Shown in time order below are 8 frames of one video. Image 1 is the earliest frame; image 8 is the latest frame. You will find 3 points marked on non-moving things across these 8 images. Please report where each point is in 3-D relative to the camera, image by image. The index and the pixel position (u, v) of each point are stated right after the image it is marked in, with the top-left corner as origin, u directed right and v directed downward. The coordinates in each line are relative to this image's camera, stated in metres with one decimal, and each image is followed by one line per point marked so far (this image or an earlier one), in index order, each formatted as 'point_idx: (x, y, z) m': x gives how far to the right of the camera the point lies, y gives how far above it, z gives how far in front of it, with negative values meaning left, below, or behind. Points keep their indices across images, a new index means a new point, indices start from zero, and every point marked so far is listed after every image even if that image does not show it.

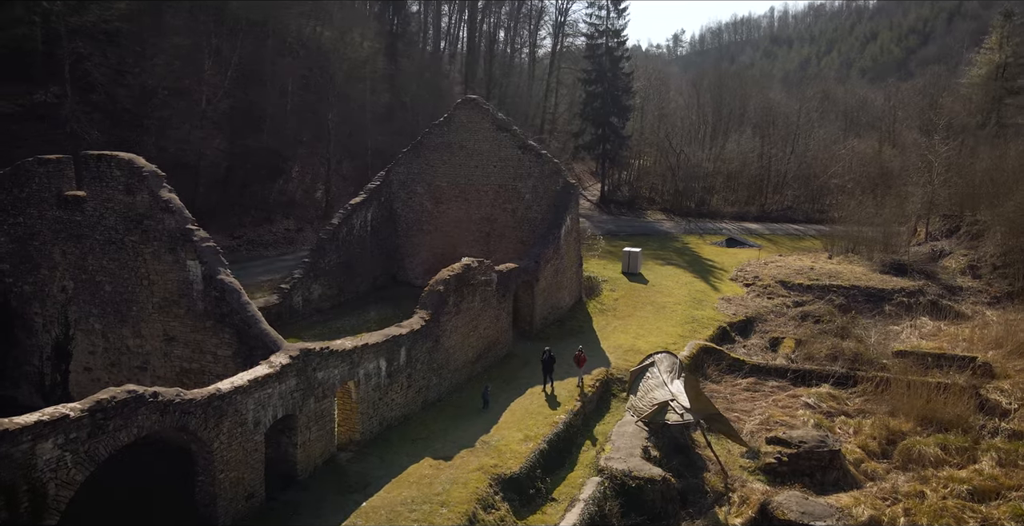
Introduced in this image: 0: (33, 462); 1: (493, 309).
0: (-3.9, -1.6, +6.0) m
1: (-0.4, -1.0, +15.2) m
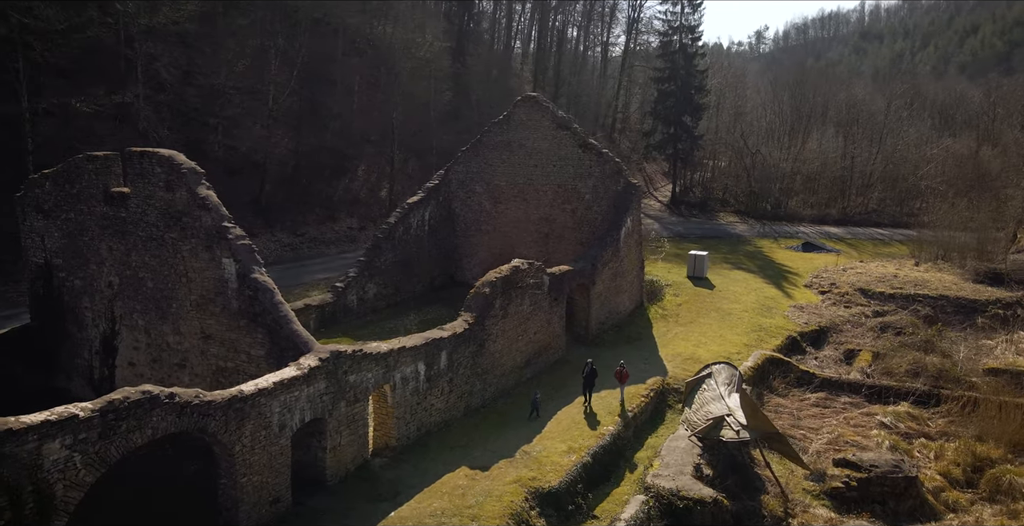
0: (-3.8, -1.6, +5.9) m
1: (+0.6, -1.0, +14.7) m
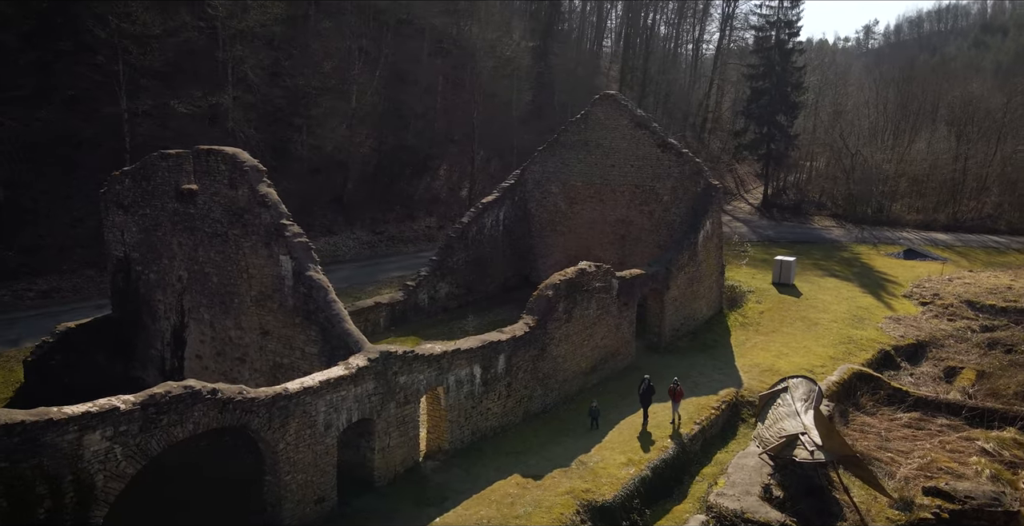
0: (-3.6, -1.6, +6.0) m
1: (+1.9, -1.1, +14.2) m
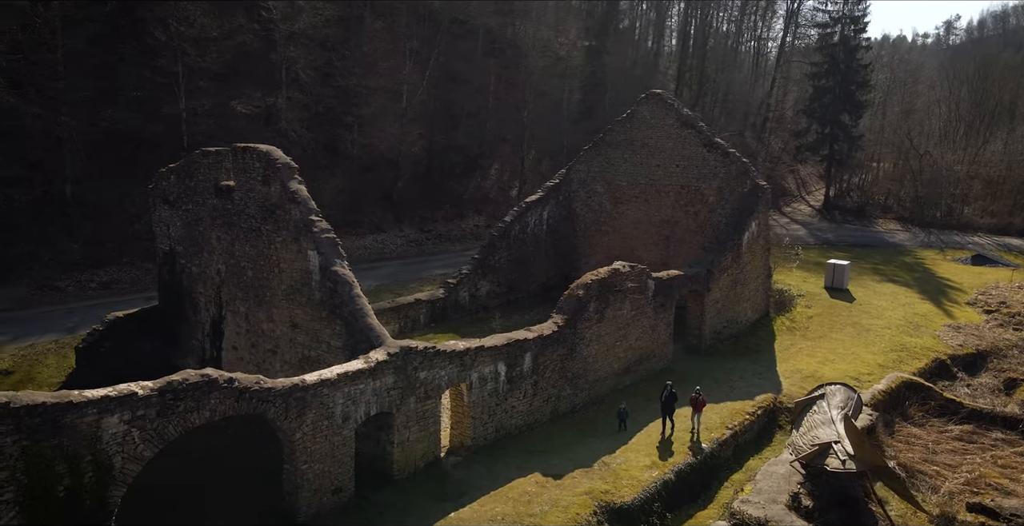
0: (-3.6, -1.5, +6.3) m
1: (+2.6, -1.1, +14.1) m
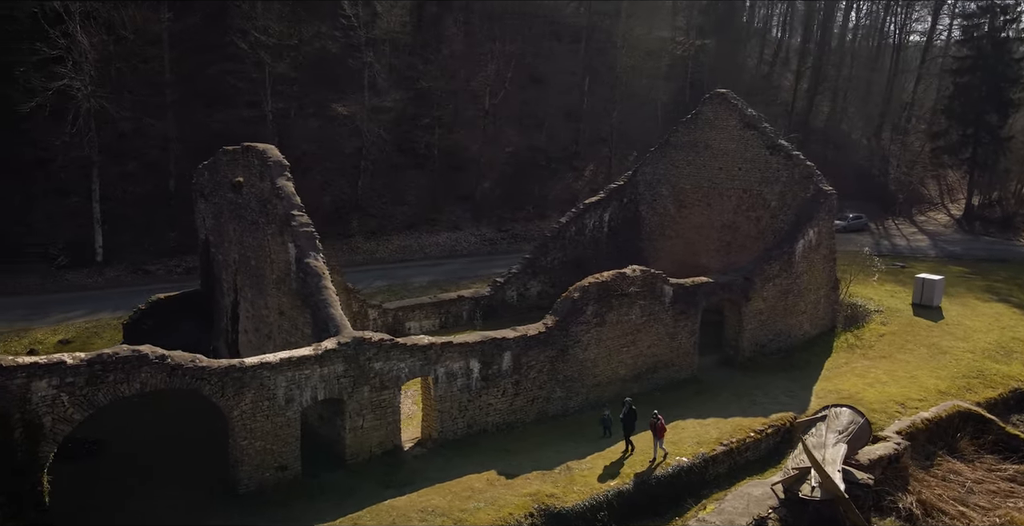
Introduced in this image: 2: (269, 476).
0: (-4.8, -1.3, +7.2) m
1: (+2.8, -1.2, +13.6) m
2: (-3.0, -2.6, +9.0) m
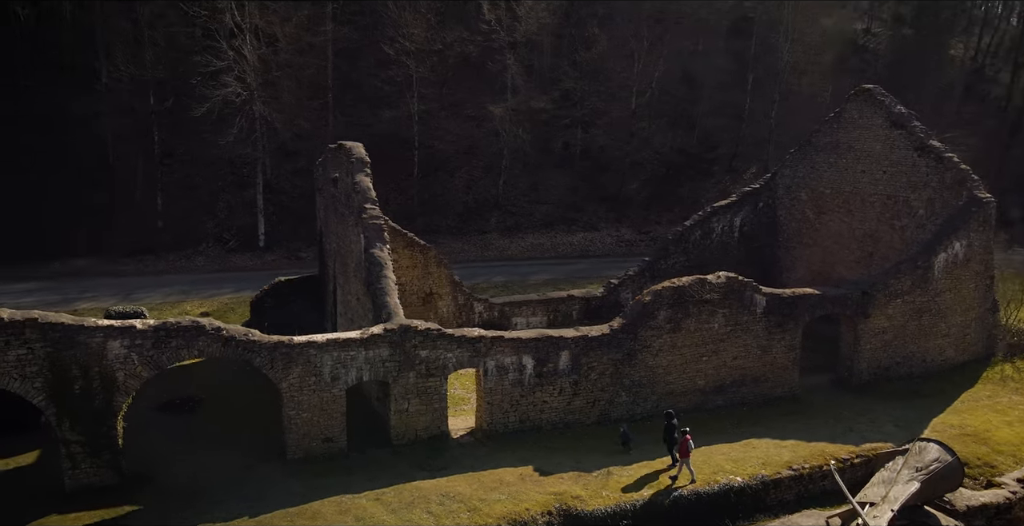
0: (-4.8, -1.1, +8.6) m
1: (+4.2, -1.3, +12.8) m
2: (-2.6, -2.5, +9.9) m
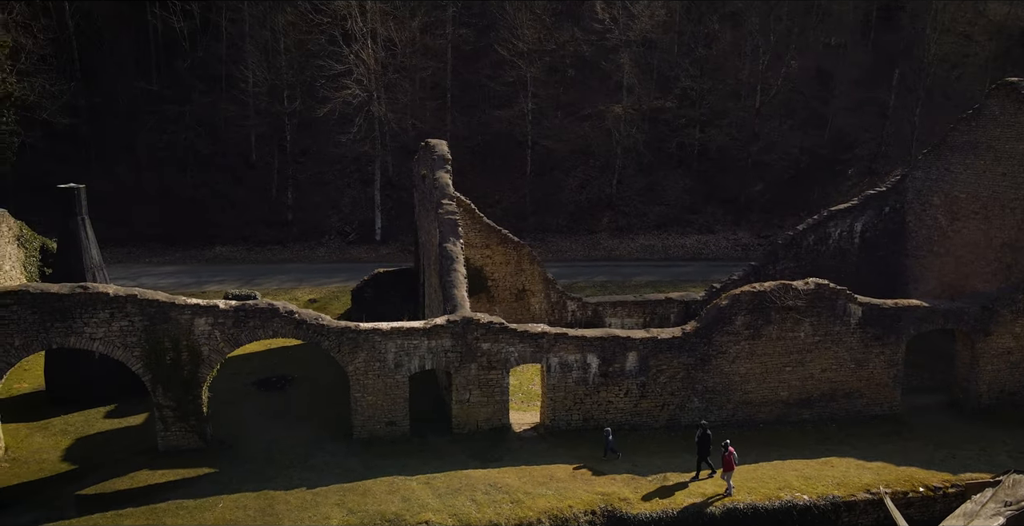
0: (-4.2, -0.9, +9.6) m
1: (+5.4, -1.4, +11.9) m
2: (-1.9, -2.3, +10.4) m
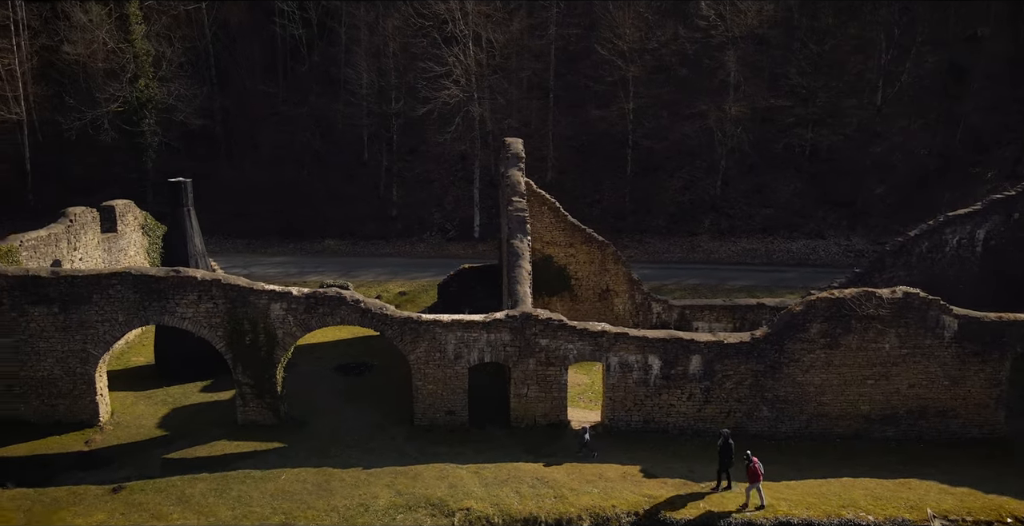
0: (-3.4, -0.7, +10.3) m
1: (+6.4, -1.5, +11.0) m
2: (-1.1, -2.2, +10.8) m
